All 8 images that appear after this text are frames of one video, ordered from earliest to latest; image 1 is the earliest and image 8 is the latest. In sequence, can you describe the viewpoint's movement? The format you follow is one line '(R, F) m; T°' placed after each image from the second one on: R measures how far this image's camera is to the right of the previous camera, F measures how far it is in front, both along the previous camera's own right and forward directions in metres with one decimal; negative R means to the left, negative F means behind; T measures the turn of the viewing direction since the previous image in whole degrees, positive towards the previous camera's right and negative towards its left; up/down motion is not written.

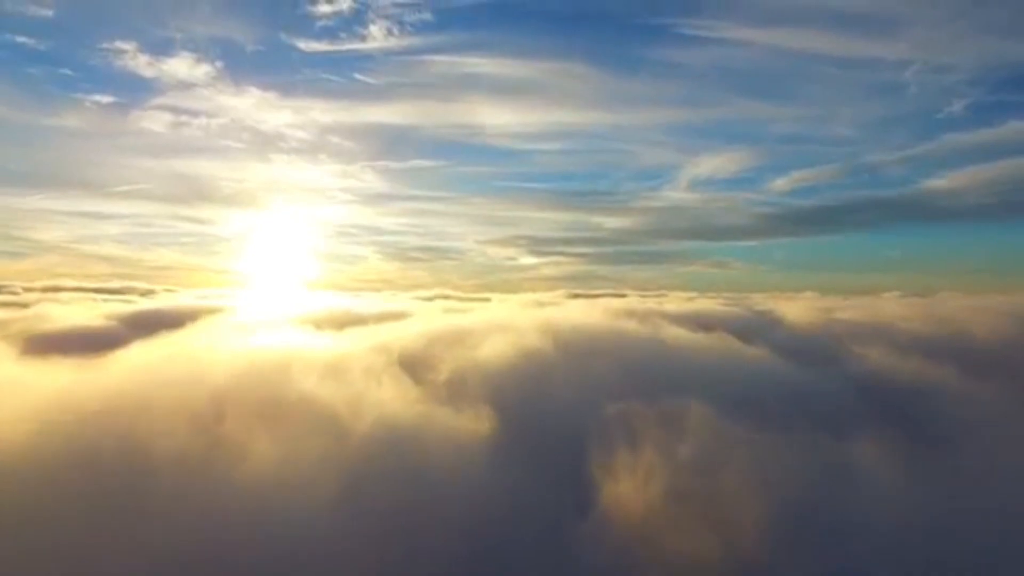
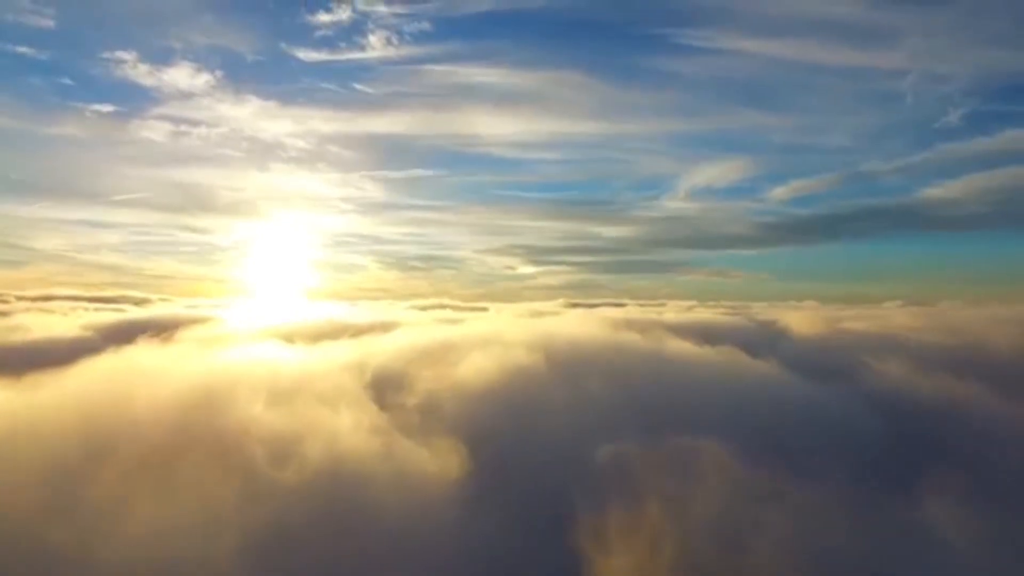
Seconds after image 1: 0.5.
(+0.8, +5.4) m; 0°
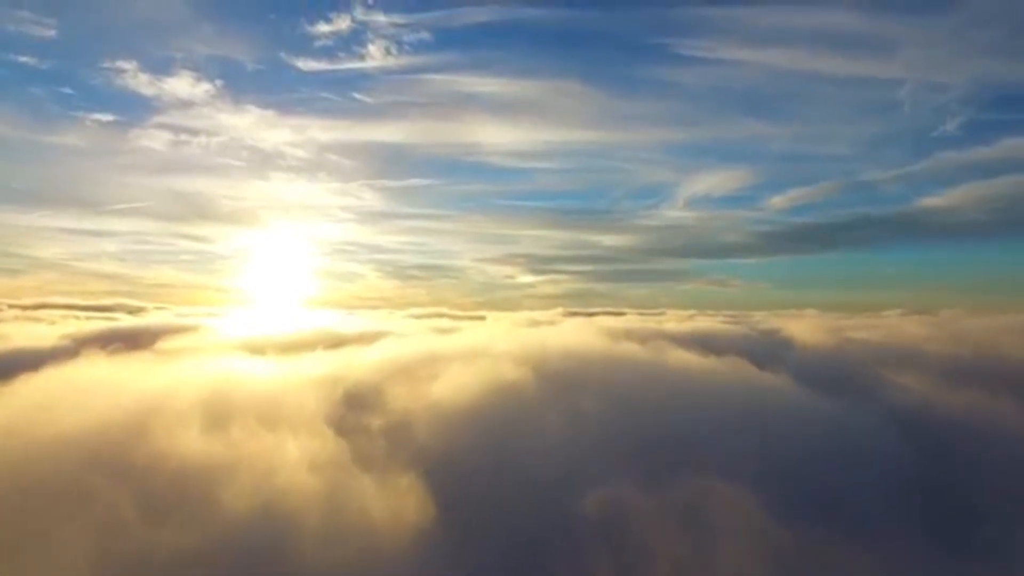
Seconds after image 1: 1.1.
(+0.7, +5.0) m; 0°
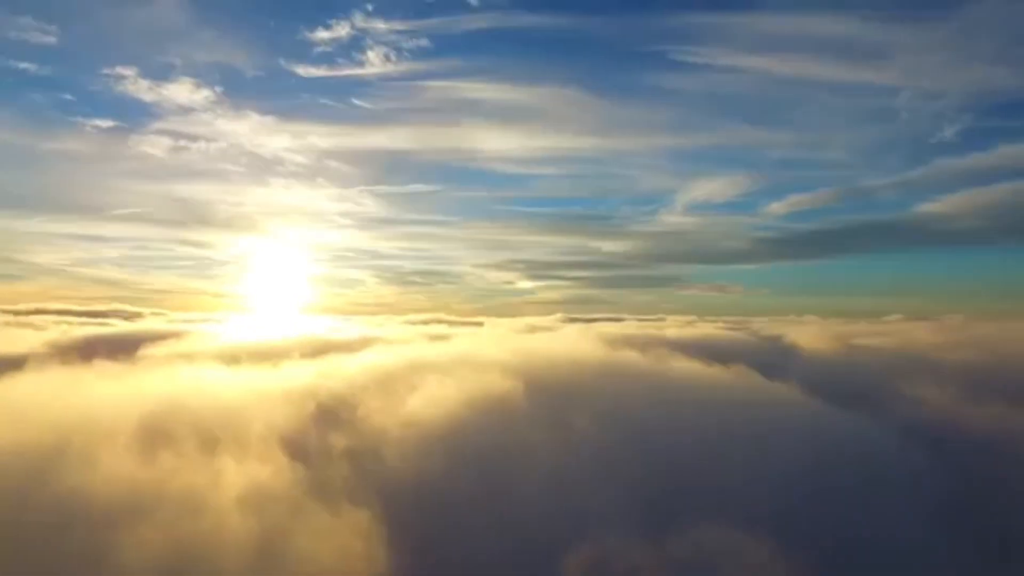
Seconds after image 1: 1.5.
(+0.5, +4.1) m; 0°
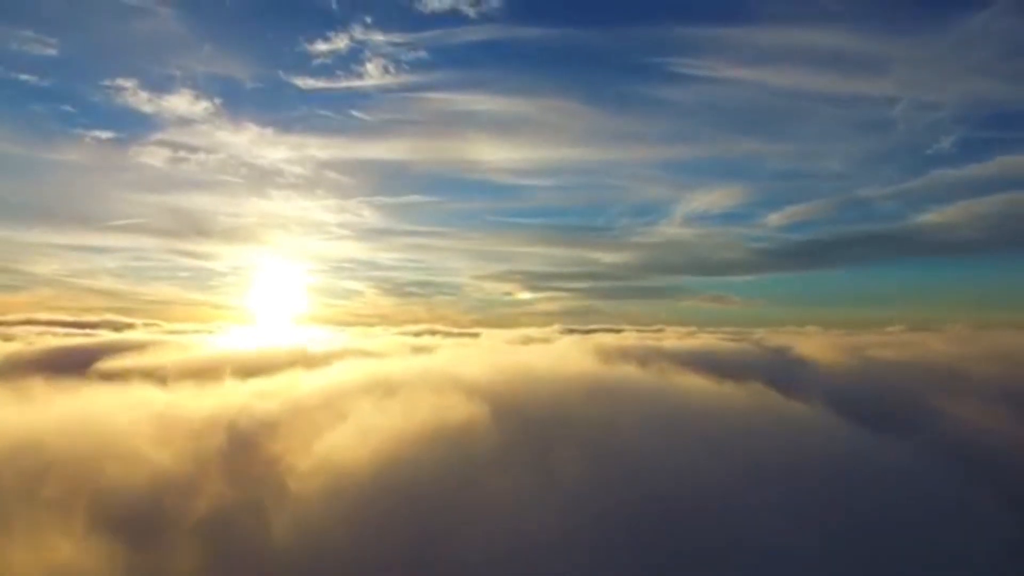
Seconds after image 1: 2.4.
(+1.2, +9.4) m; 0°
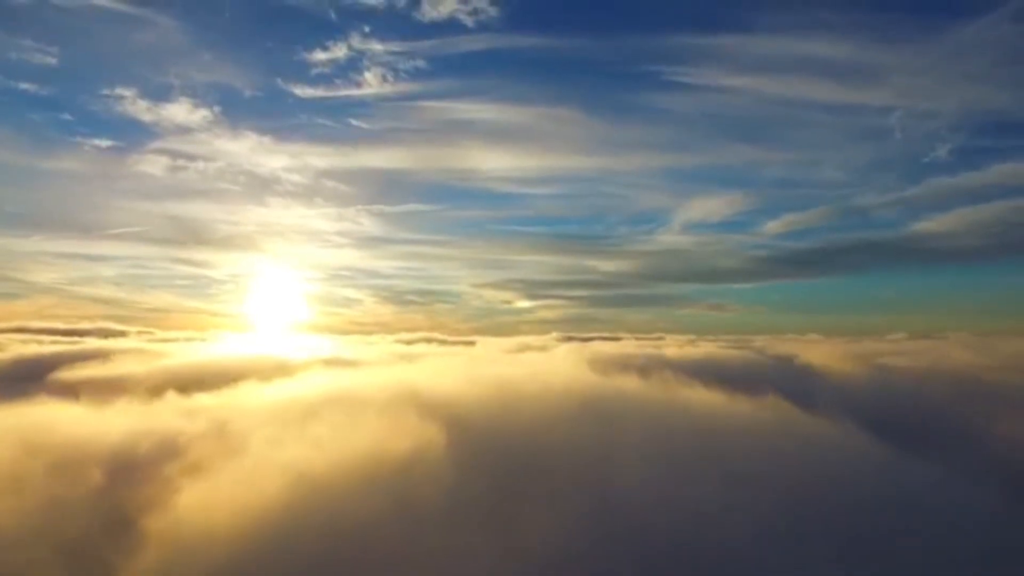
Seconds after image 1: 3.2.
(+0.9, +7.7) m; 0°
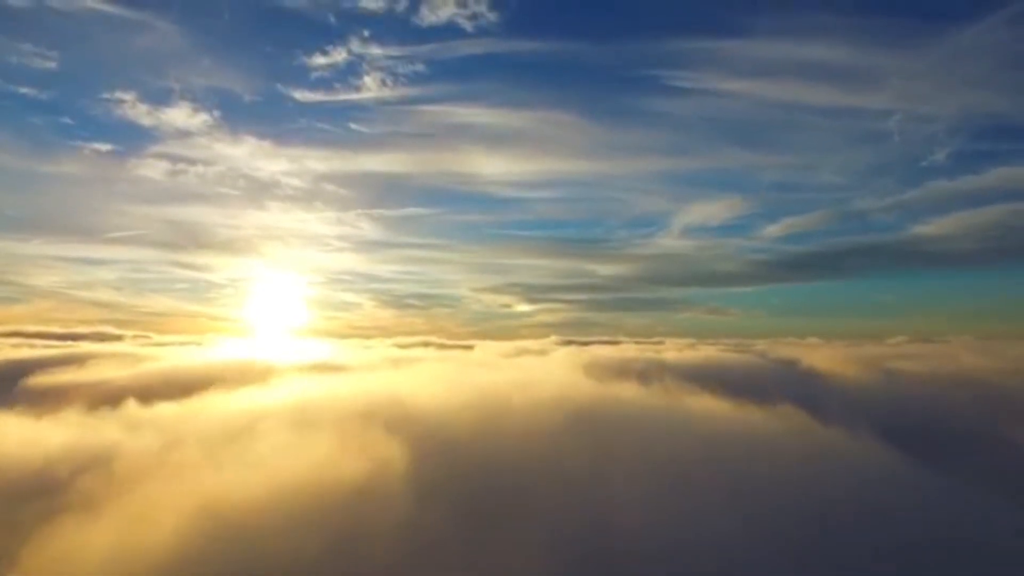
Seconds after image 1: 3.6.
(+0.6, +4.1) m; 0°
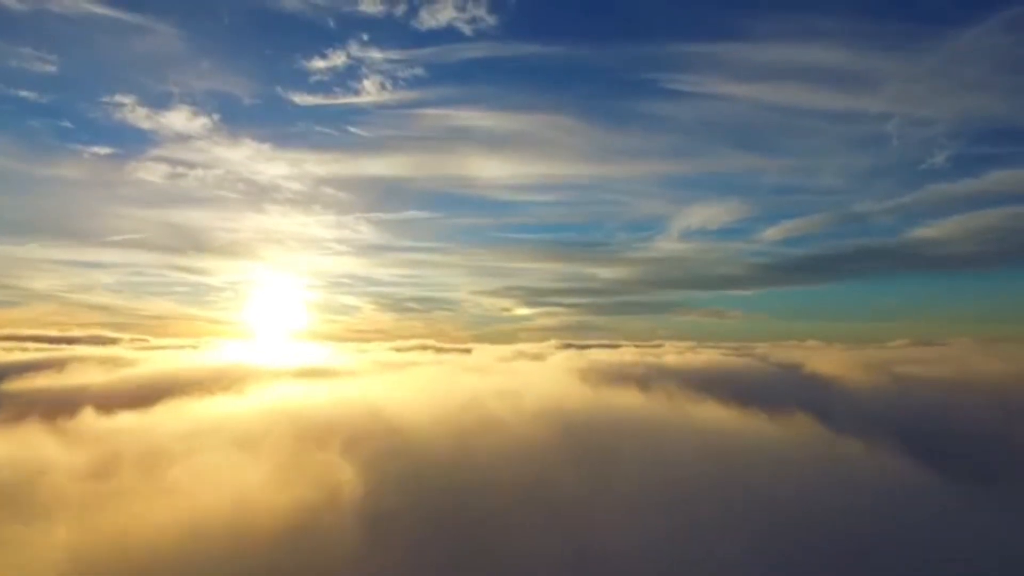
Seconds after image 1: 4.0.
(+0.5, +3.8) m; 0°
